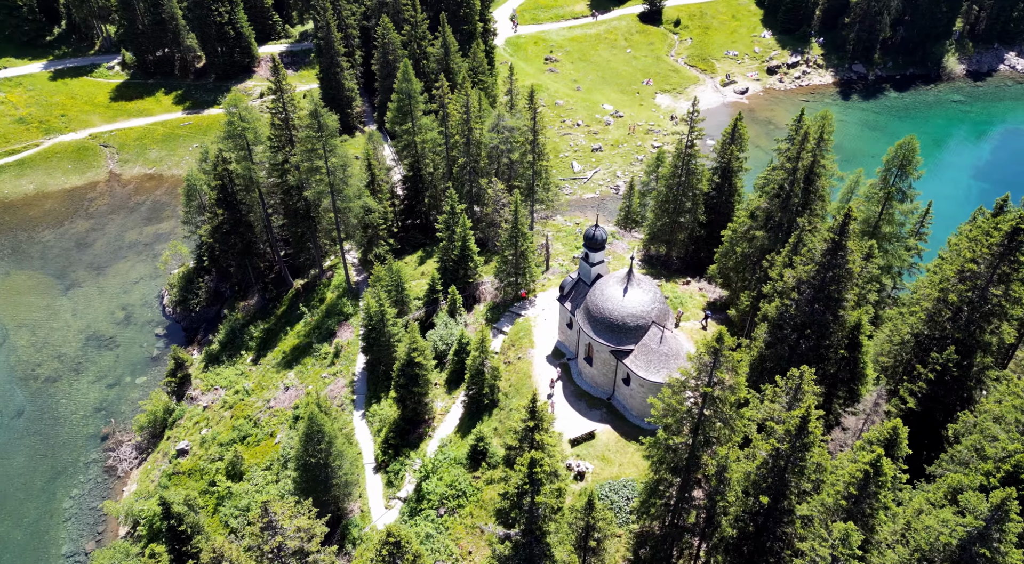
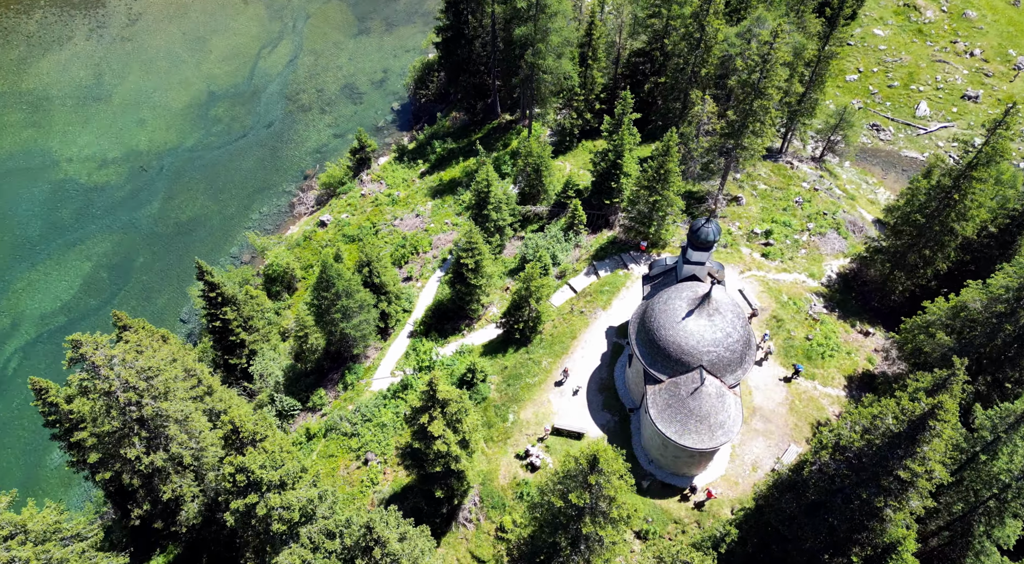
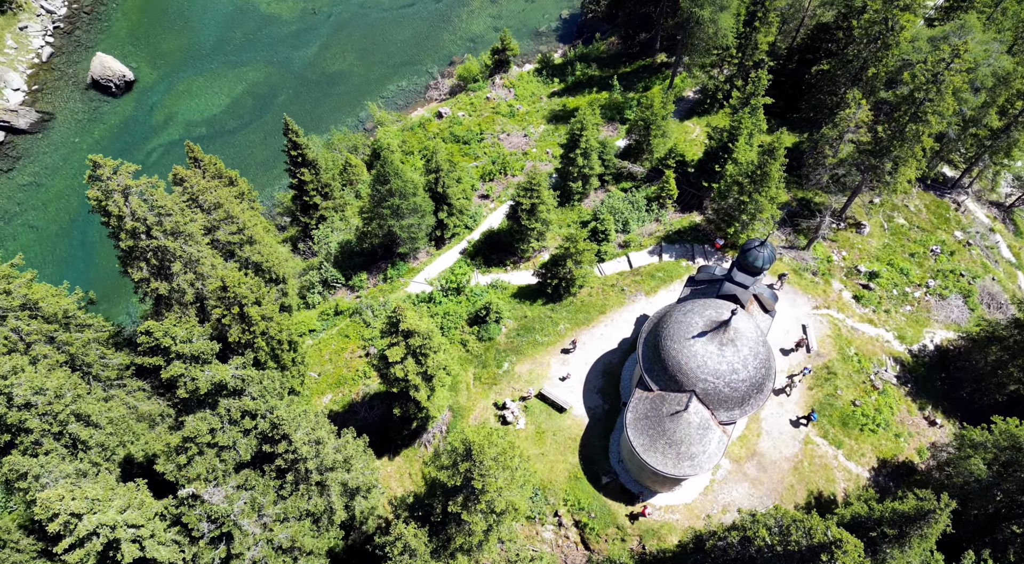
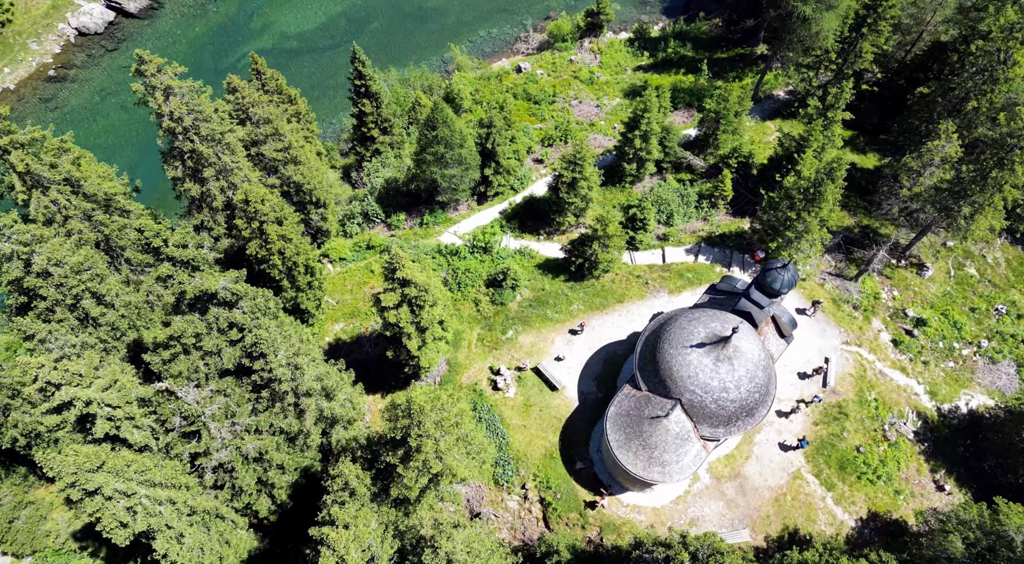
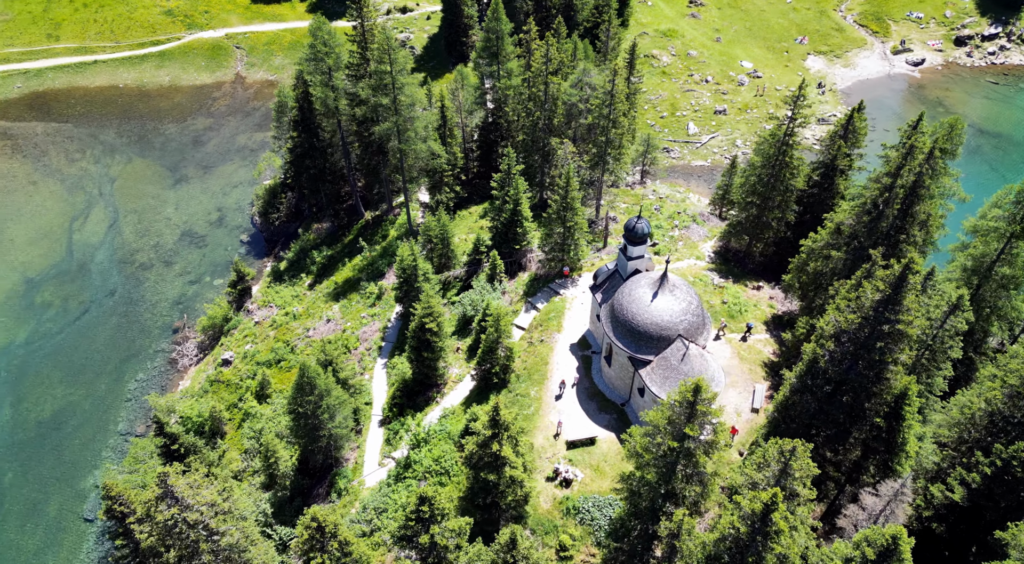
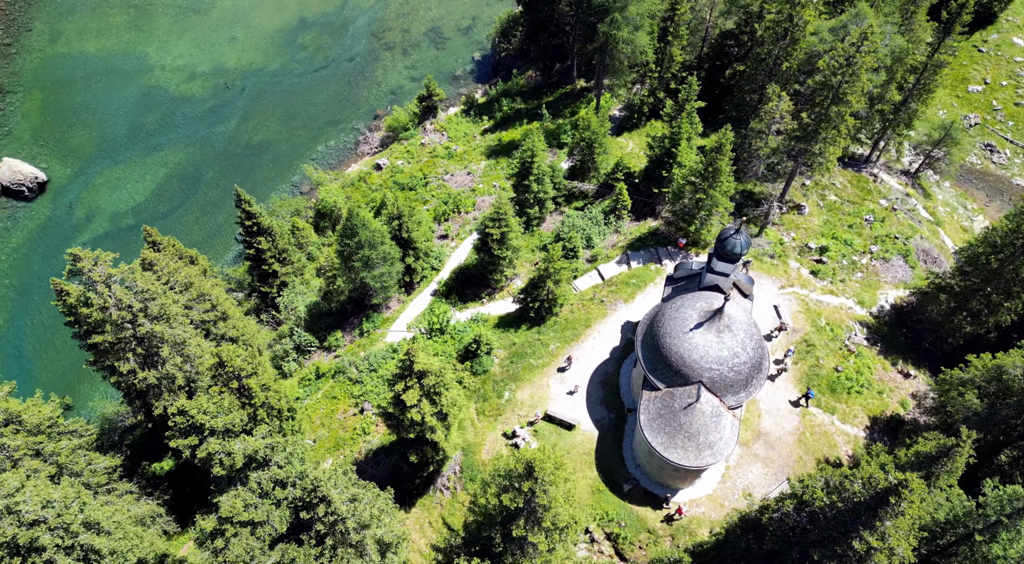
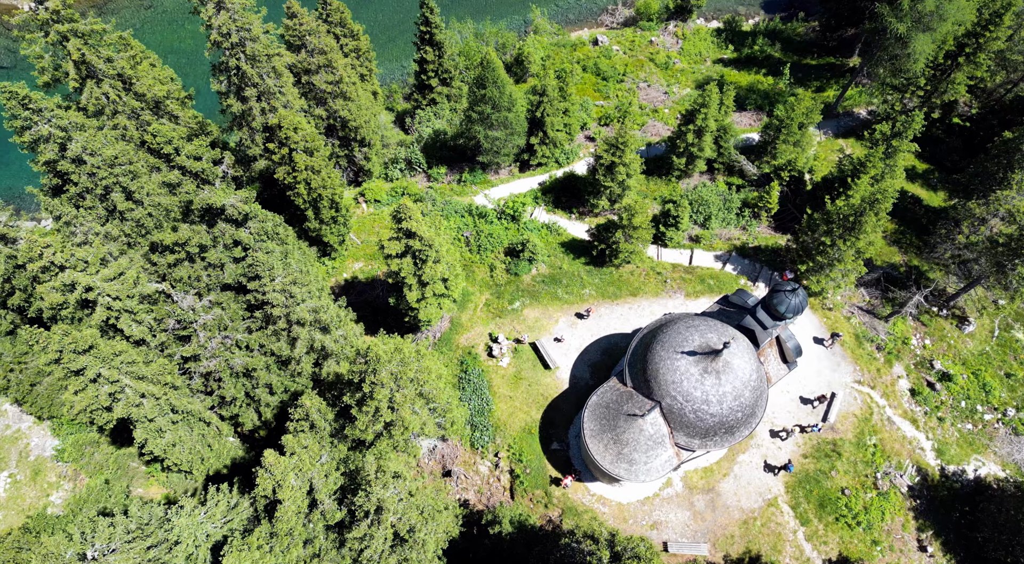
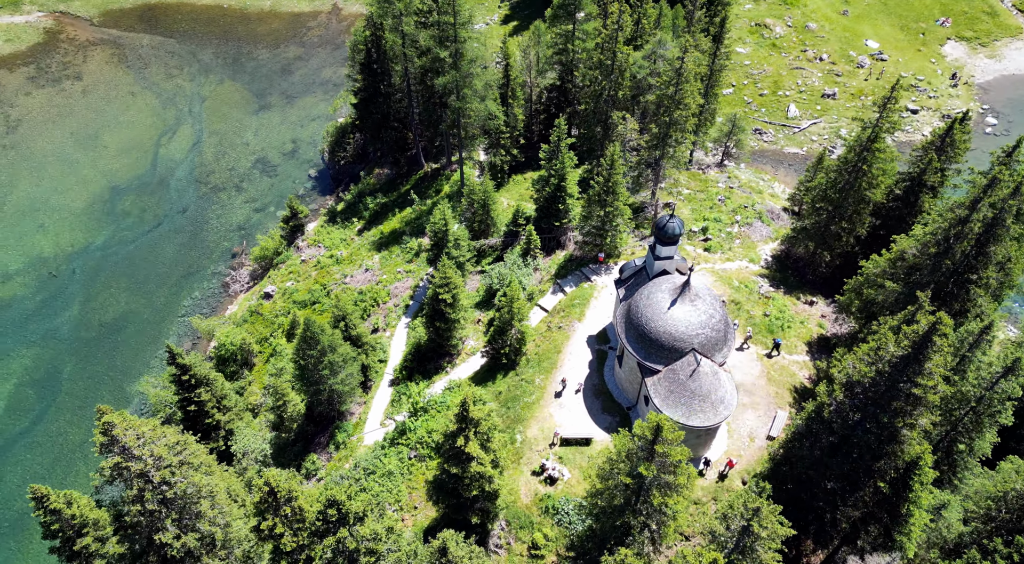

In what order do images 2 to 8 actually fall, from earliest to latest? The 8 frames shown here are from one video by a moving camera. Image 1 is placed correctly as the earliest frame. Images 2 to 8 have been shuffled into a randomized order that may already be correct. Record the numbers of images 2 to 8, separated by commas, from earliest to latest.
5, 8, 2, 6, 3, 4, 7
